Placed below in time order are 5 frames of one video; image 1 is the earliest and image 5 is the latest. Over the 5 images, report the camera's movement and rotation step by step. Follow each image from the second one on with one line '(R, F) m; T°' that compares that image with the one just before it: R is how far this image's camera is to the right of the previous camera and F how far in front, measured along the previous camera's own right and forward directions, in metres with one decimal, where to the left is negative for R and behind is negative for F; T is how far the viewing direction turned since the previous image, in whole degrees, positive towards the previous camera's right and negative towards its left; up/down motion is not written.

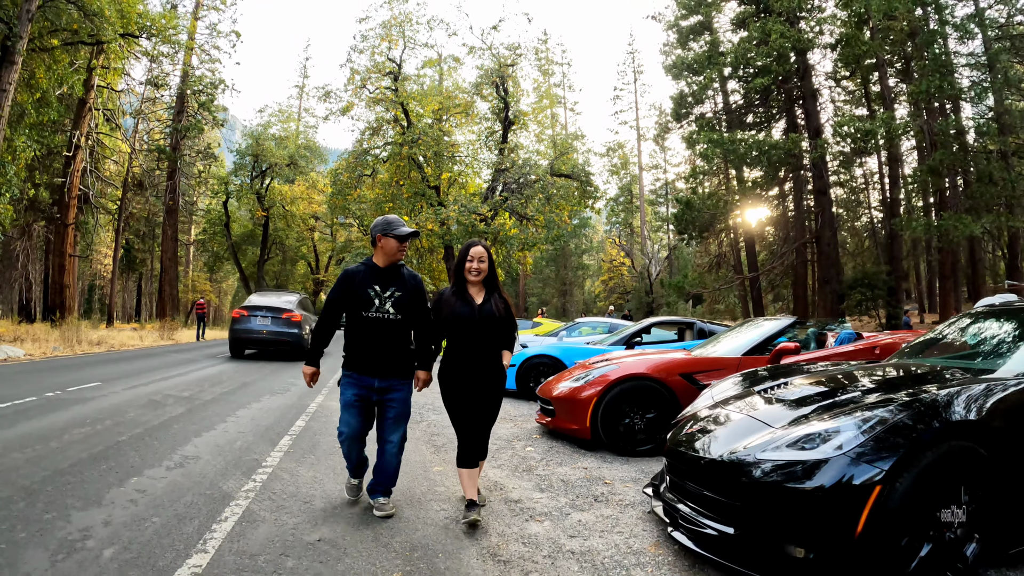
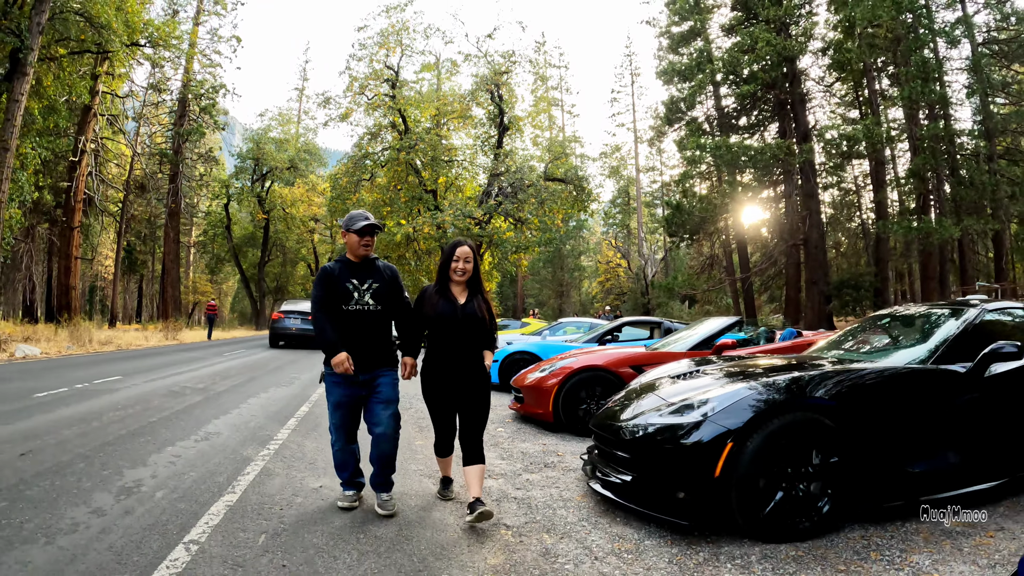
(+0.1, -0.4) m; 0°
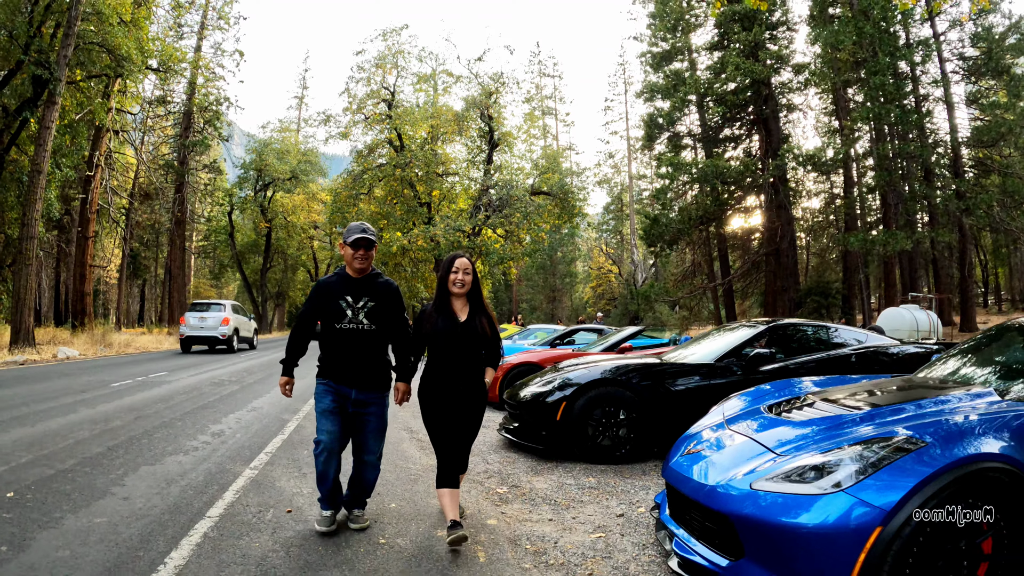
(+0.3, -1.2) m; 0°
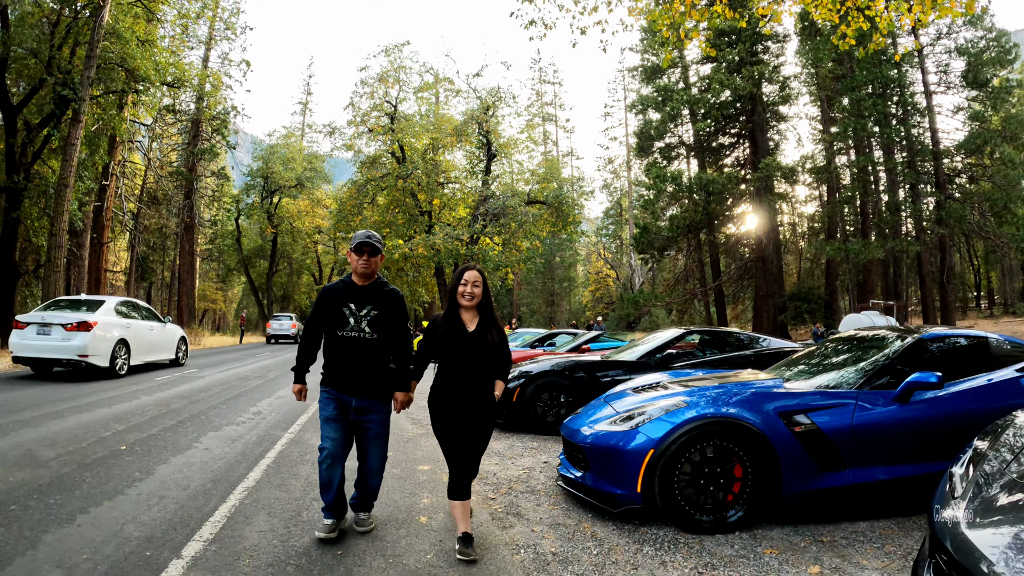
(+0.2, -0.9) m; 0°
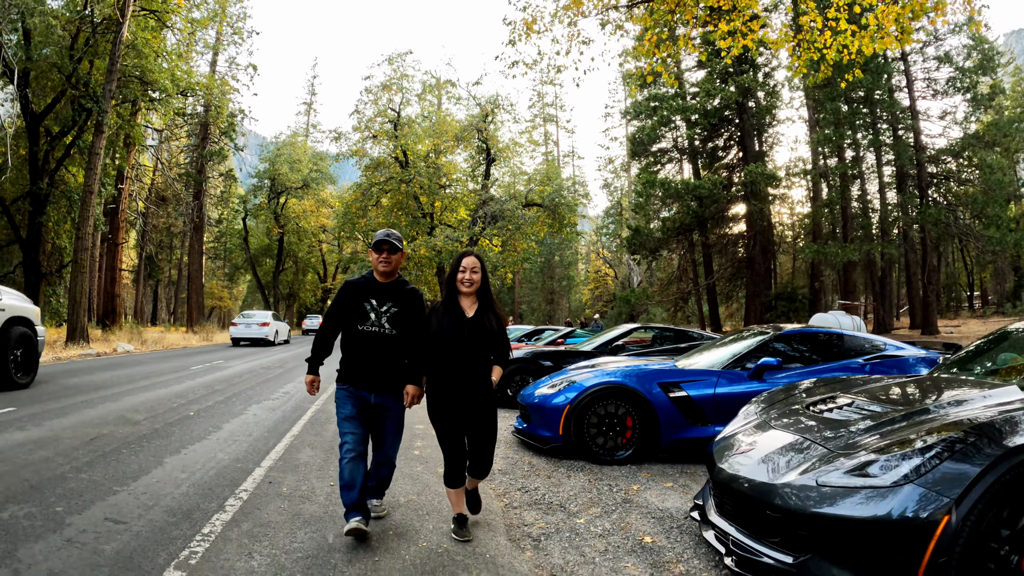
(+0.2, -0.9) m; 0°
